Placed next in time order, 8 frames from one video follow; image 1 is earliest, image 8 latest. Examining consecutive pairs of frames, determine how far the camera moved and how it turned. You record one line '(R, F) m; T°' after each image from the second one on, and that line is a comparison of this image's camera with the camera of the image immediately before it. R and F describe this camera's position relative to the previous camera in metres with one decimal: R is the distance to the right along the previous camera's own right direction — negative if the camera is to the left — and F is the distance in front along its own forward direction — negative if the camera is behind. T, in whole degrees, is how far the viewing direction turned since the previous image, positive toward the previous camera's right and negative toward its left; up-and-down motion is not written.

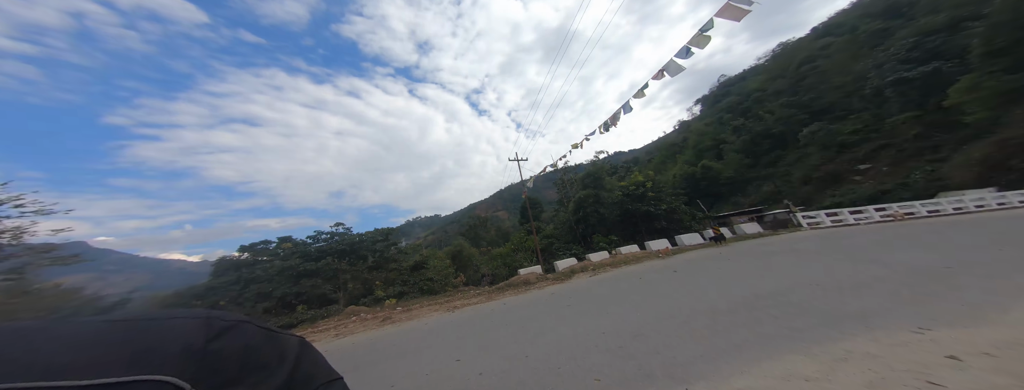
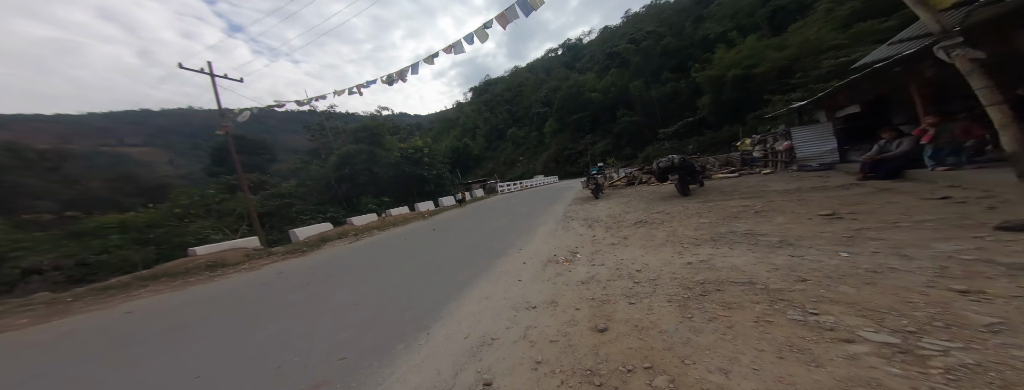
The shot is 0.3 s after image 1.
(-2.8, -0.9) m; +48°
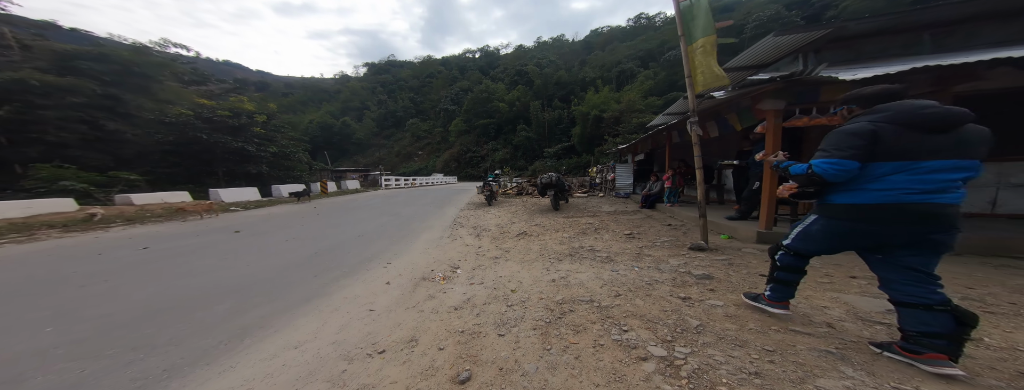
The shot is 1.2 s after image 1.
(+0.3, +0.6) m; +22°
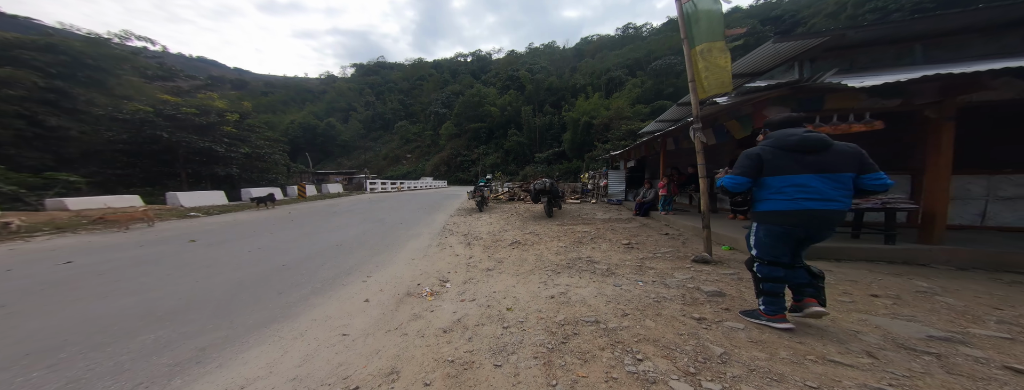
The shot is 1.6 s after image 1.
(-0.1, +0.3) m; +2°
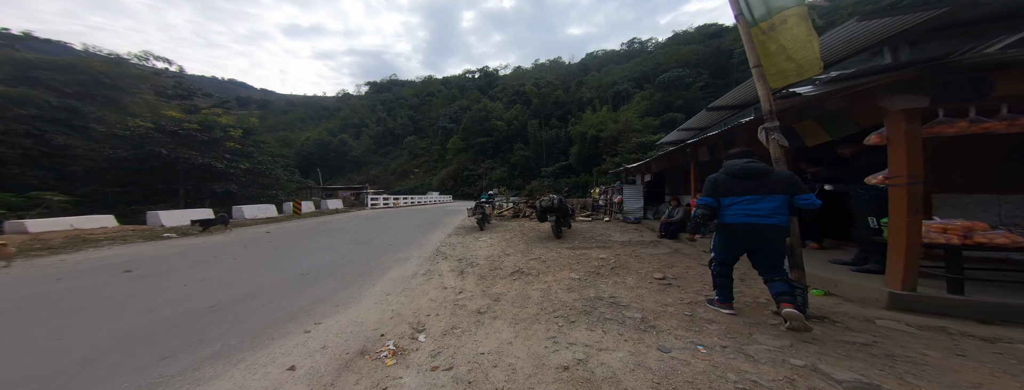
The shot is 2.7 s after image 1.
(+0.1, +1.0) m; -2°
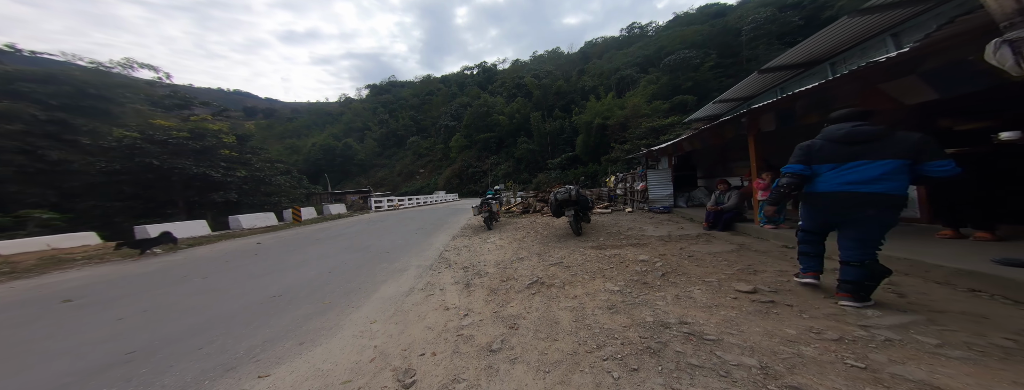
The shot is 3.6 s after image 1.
(-0.1, +1.0) m; -2°
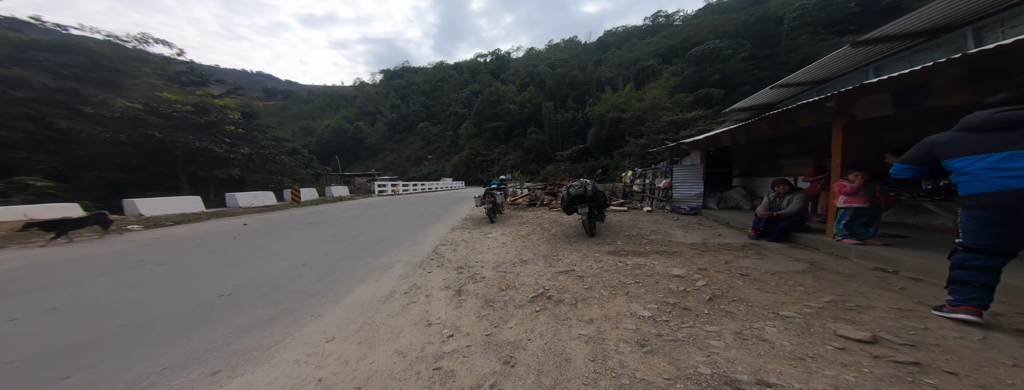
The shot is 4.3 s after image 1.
(0.0, +0.8) m; -2°
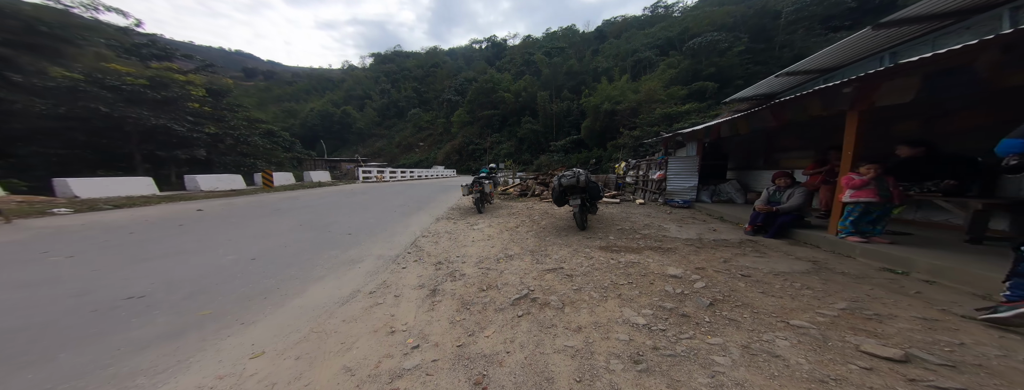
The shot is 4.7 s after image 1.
(+0.1, +0.4) m; +2°
